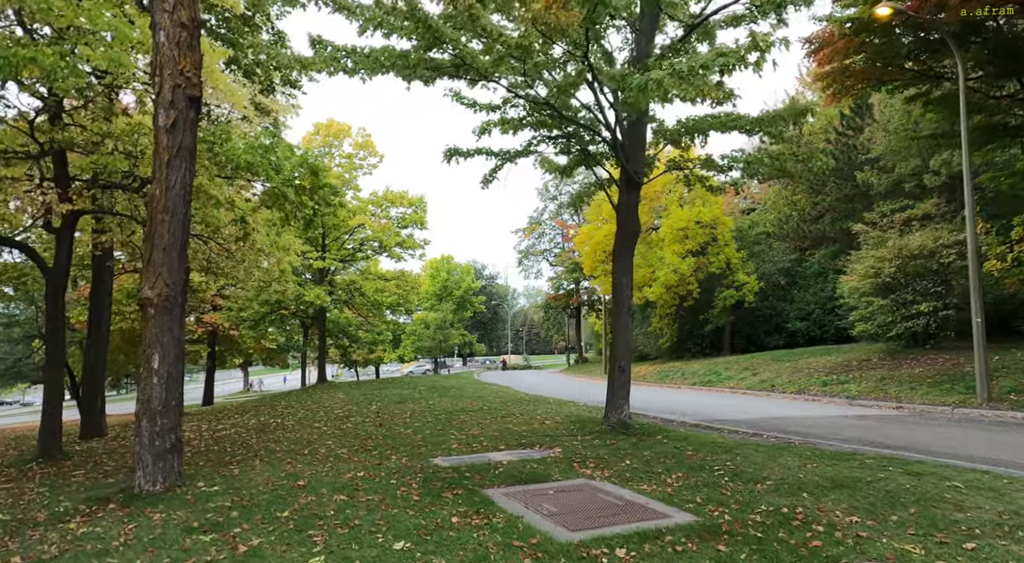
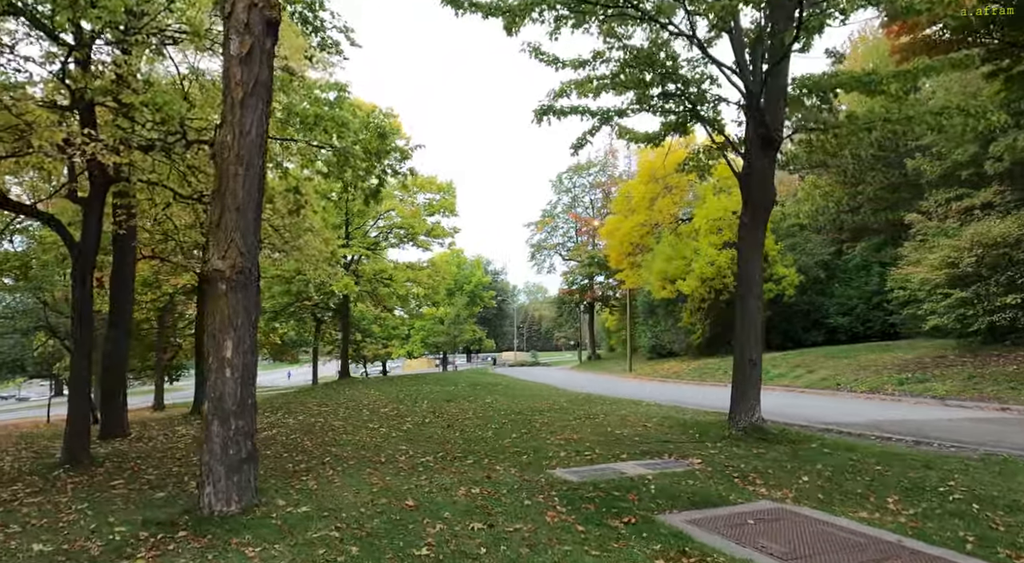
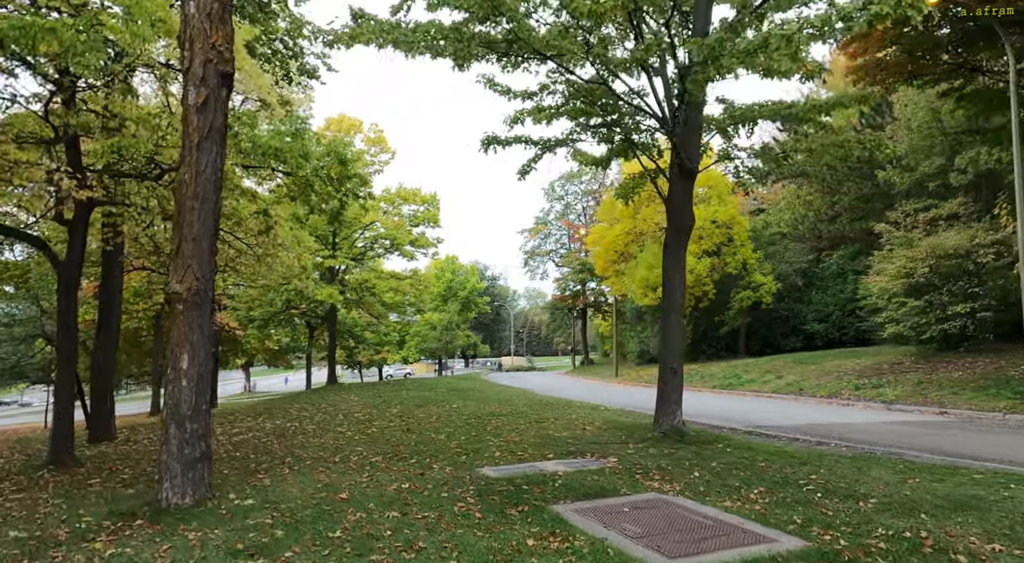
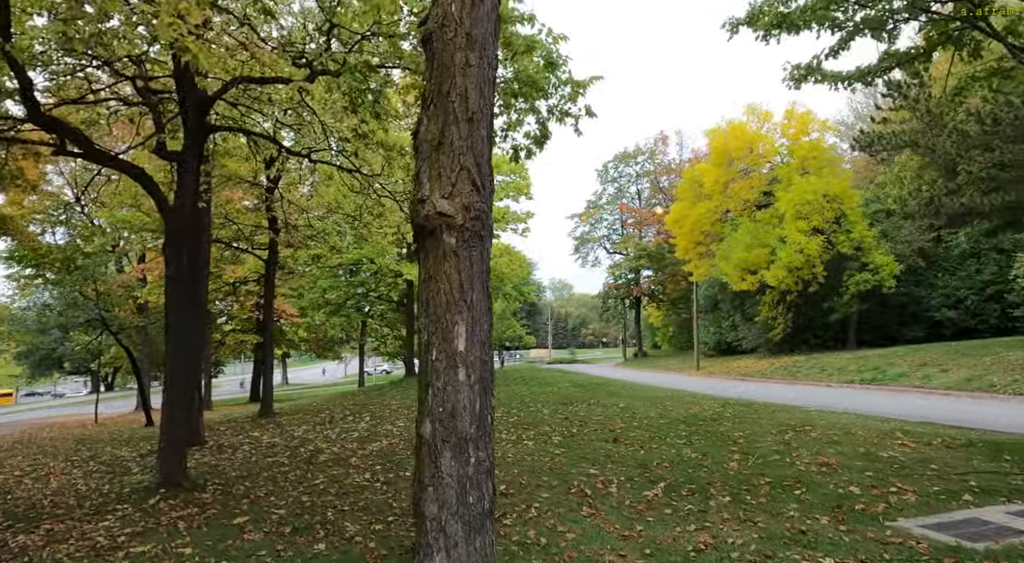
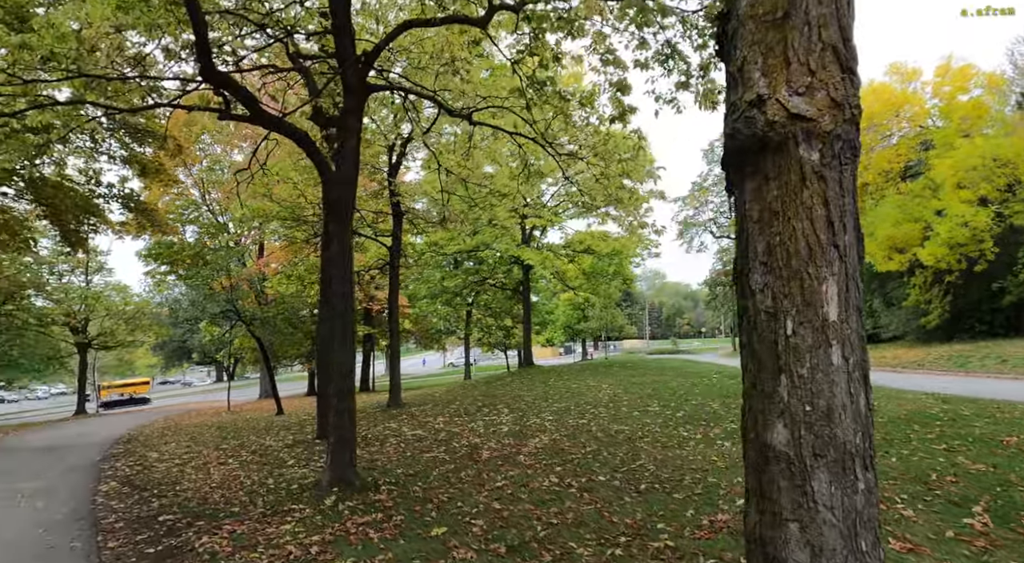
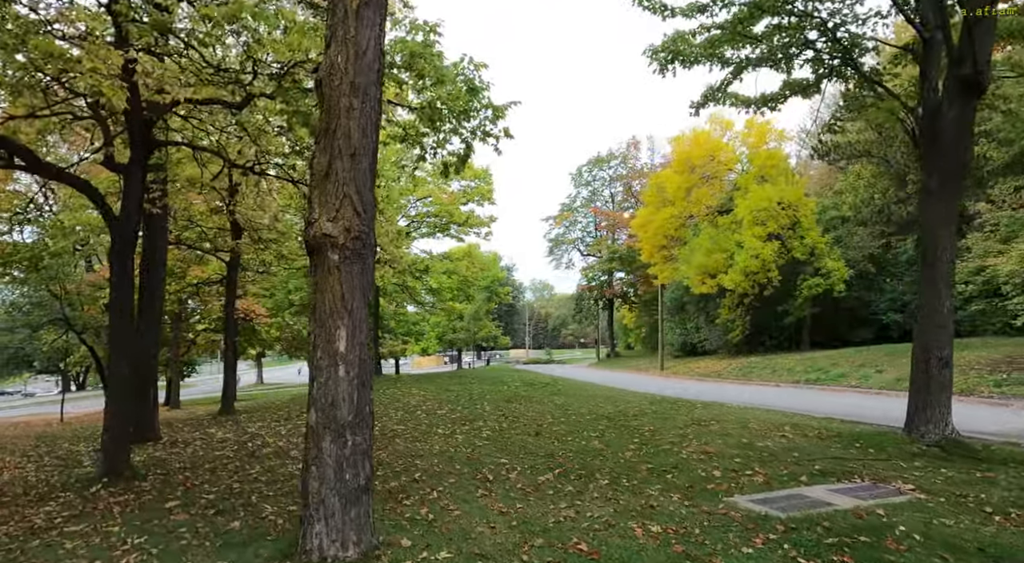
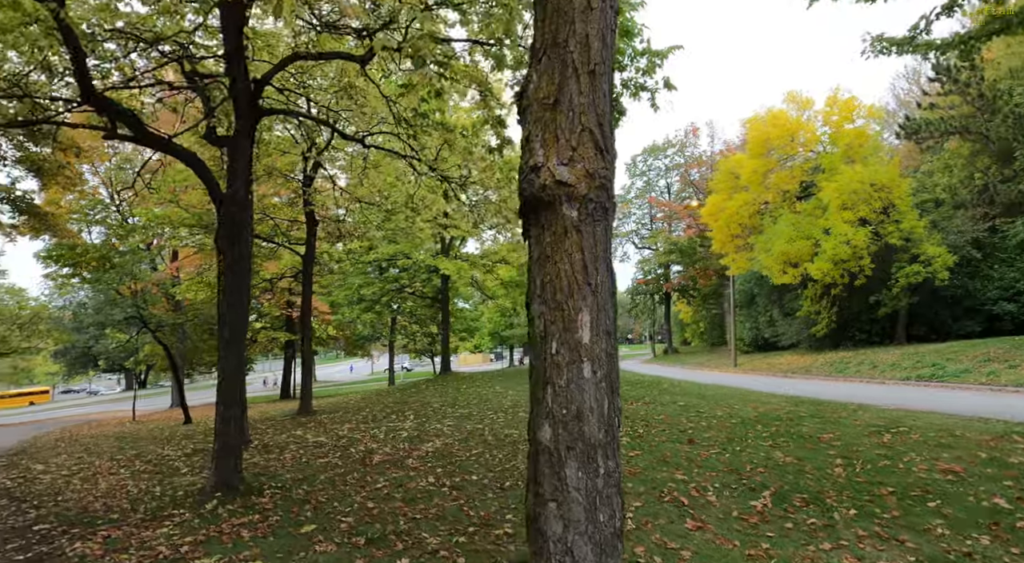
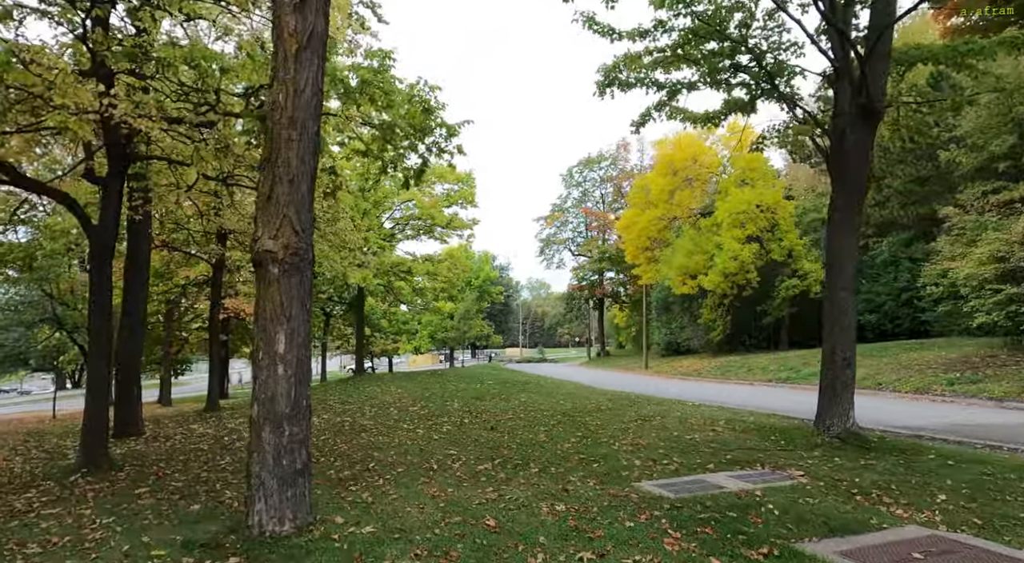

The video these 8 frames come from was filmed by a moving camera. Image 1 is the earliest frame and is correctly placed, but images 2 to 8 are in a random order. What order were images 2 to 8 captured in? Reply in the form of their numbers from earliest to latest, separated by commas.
3, 2, 8, 6, 4, 7, 5
